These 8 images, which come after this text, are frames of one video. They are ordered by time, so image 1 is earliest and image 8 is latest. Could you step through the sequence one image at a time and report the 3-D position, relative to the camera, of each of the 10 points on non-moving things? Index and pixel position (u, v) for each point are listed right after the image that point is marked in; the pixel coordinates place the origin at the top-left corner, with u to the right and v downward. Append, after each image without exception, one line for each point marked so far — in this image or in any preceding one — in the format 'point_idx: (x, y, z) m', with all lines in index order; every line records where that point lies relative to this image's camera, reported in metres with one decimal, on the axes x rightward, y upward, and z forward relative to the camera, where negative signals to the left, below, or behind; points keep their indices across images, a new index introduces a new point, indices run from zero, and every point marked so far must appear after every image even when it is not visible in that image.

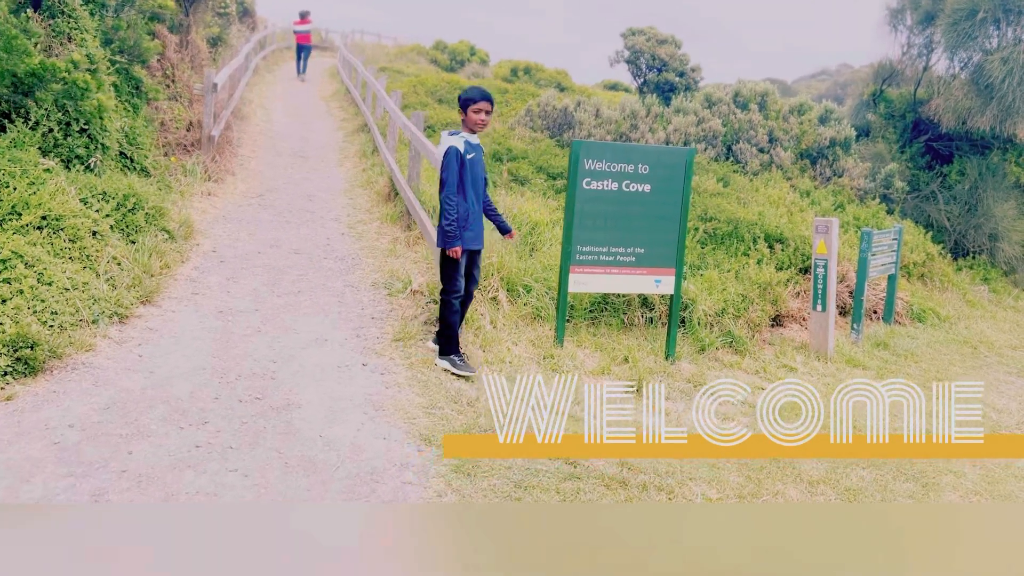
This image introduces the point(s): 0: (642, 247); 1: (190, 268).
0: (+0.9, +0.3, +6.0) m
1: (-2.3, +0.1, +6.1) m
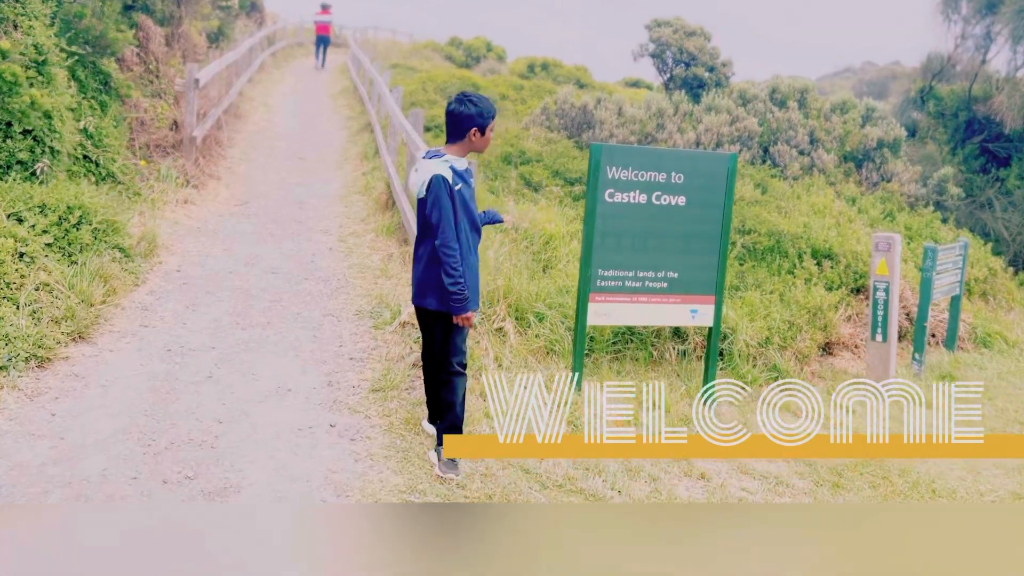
0: (+1.0, +0.1, +5.1) m
1: (-2.3, 0.0, +5.2) m
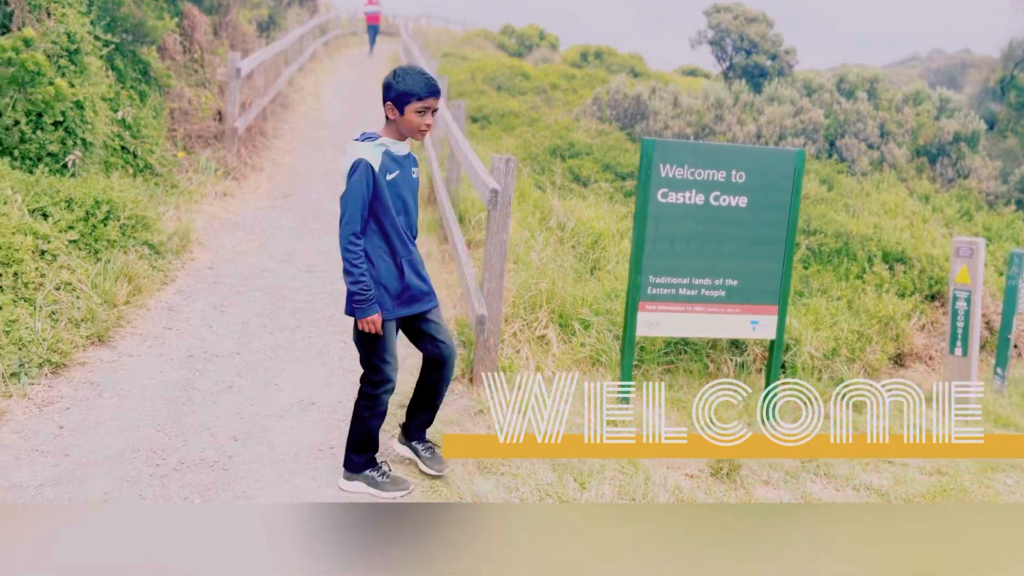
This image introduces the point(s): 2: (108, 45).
0: (+1.2, +0.1, +4.6) m
1: (-2.0, 0.0, +5.0) m
2: (-3.1, +1.8, +6.4) m
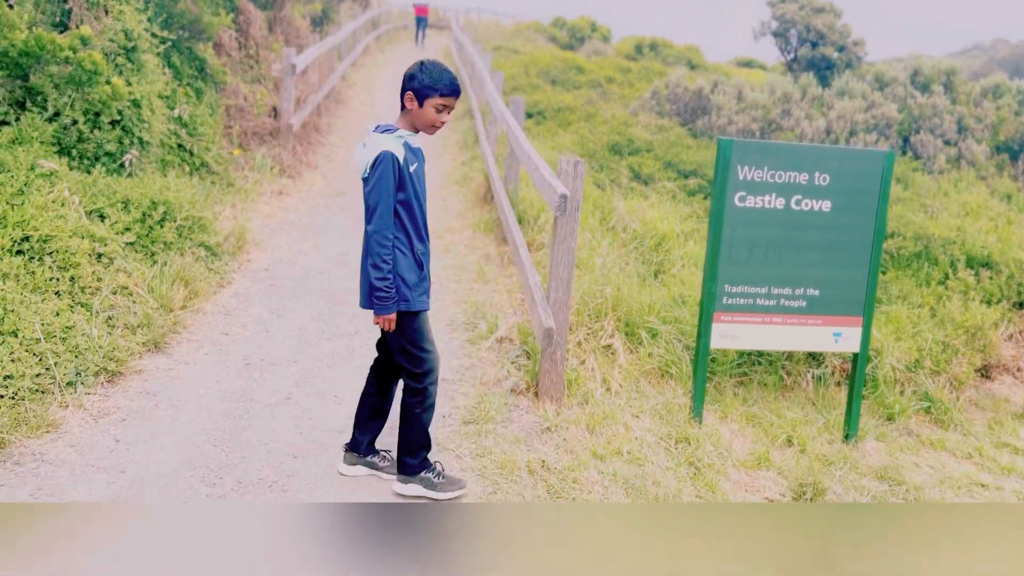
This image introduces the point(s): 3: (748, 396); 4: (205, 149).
0: (+1.6, 0.0, +4.4) m
1: (-1.6, 0.0, +4.9) m
2: (-2.6, +1.8, +6.3) m
3: (+1.3, -0.6, +4.7) m
4: (-2.3, +1.1, +6.3) m
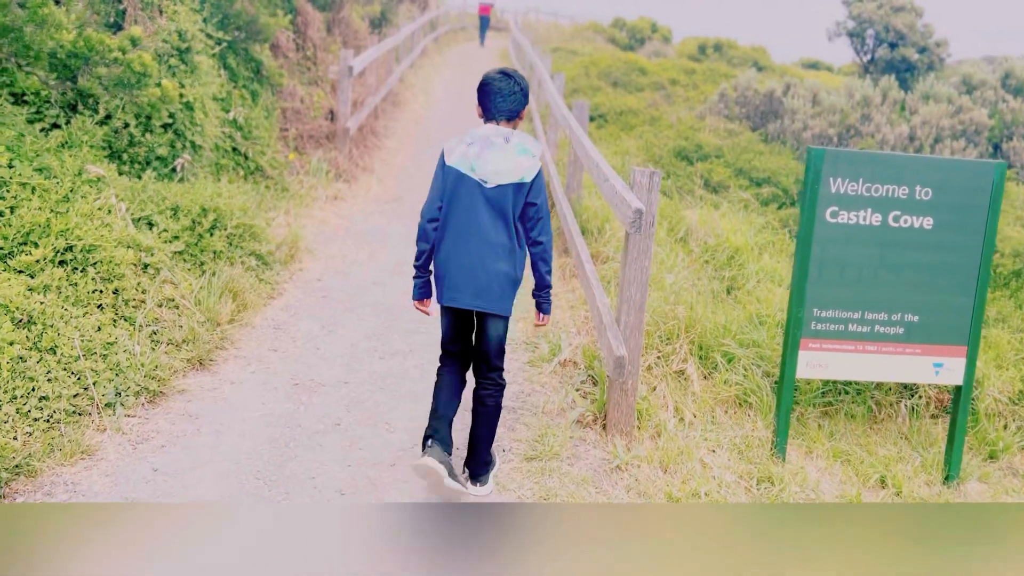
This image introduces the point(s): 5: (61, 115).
0: (+1.9, -0.1, +3.9) m
1: (-1.3, -0.1, +4.7) m
2: (-2.1, +1.8, +6.2) m
3: (+1.6, -0.7, +4.3) m
4: (-1.8, +1.0, +6.2) m
5: (-2.5, +1.0, +4.7) m
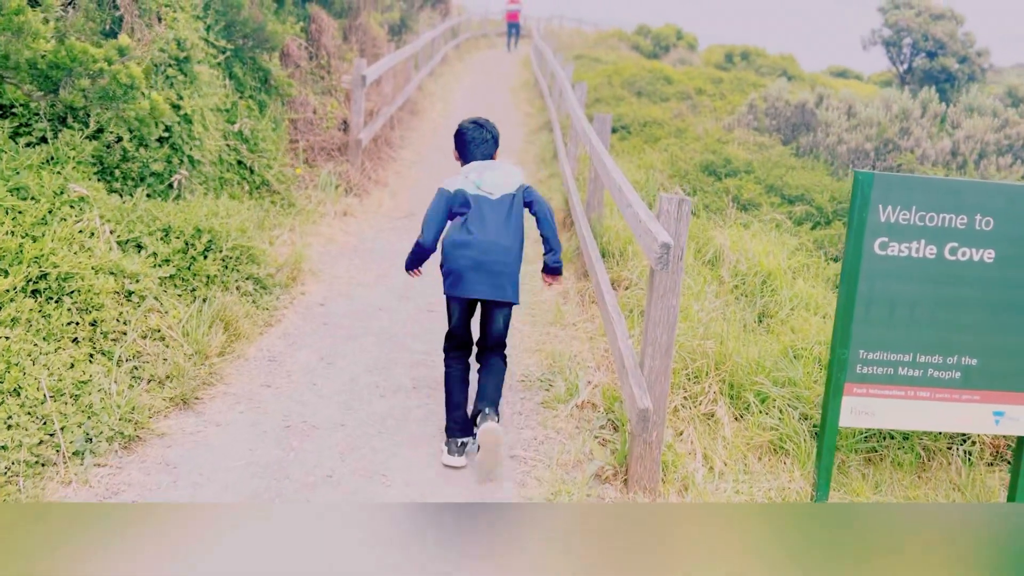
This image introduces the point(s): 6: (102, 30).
0: (+1.9, -0.3, +3.5) m
1: (-1.2, -0.3, +4.3) m
2: (-2.0, +1.6, +5.9) m
3: (+1.7, -0.9, +3.9) m
4: (-1.7, +0.8, +5.9) m
5: (-2.4, +0.8, +4.4) m
6: (-2.4, +1.5, +5.0) m
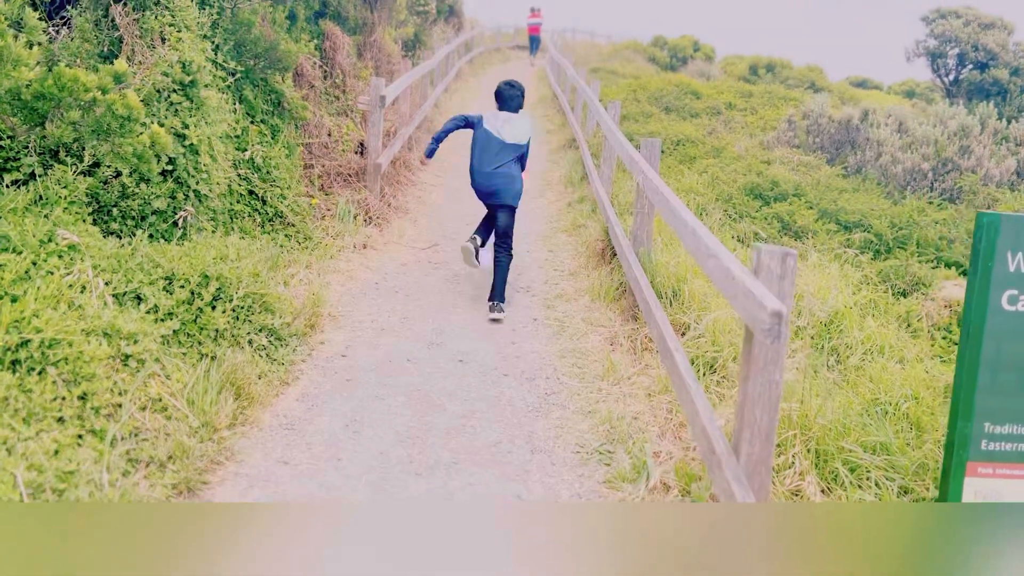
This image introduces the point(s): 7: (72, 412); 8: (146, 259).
0: (+2.2, -0.5, +3.0) m
1: (-1.0, -0.5, +3.8) m
2: (-1.8, +1.4, +5.4) m
3: (+1.9, -1.1, +3.4) m
4: (-1.5, +0.6, +5.4) m
5: (-2.2, +0.6, +3.9) m
6: (-2.2, +1.3, +4.5) m
7: (-1.6, -0.5, +3.1) m
8: (-1.7, +0.1, +3.9) m
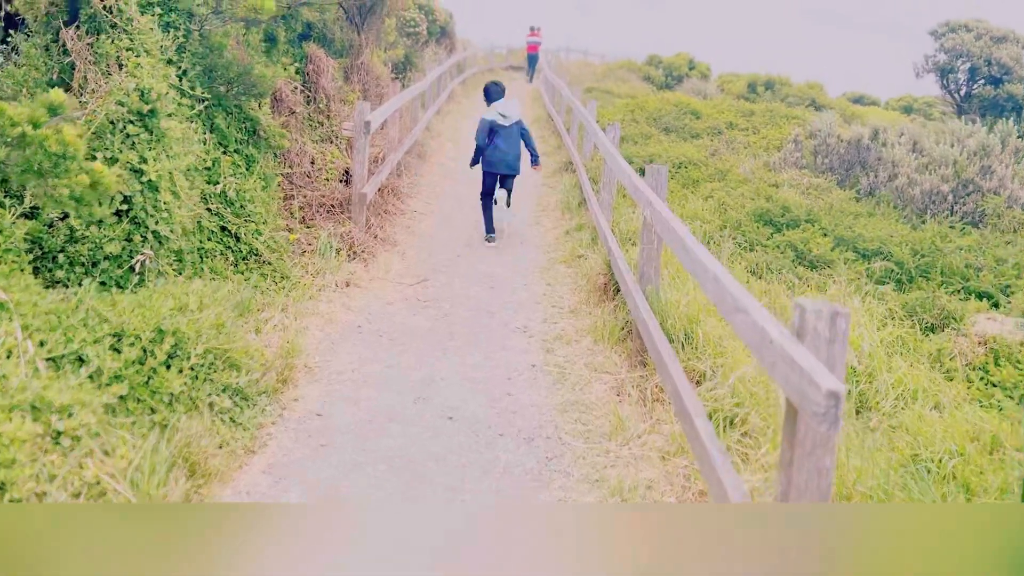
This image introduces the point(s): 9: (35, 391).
0: (+2.2, -0.7, +2.5) m
1: (-1.0, -0.7, +3.3) m
2: (-1.8, +1.1, +4.9) m
3: (+1.9, -1.3, +2.9) m
4: (-1.5, +0.3, +4.9) m
5: (-2.2, +0.3, +3.4) m
6: (-2.3, +1.0, +4.1) m
7: (-1.6, -0.7, +2.7) m
8: (-1.7, -0.1, +3.5) m
9: (-1.6, -0.3, +3.0) m
